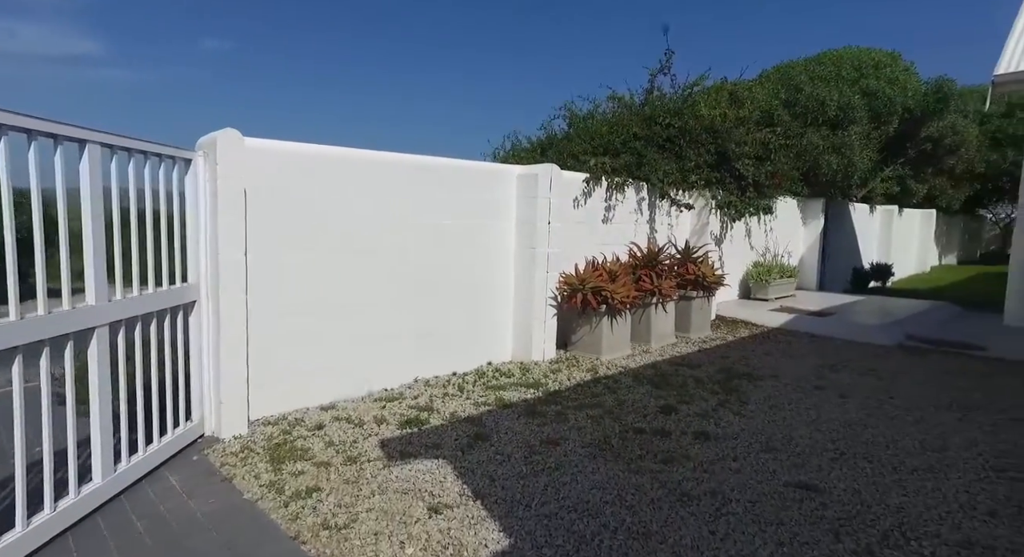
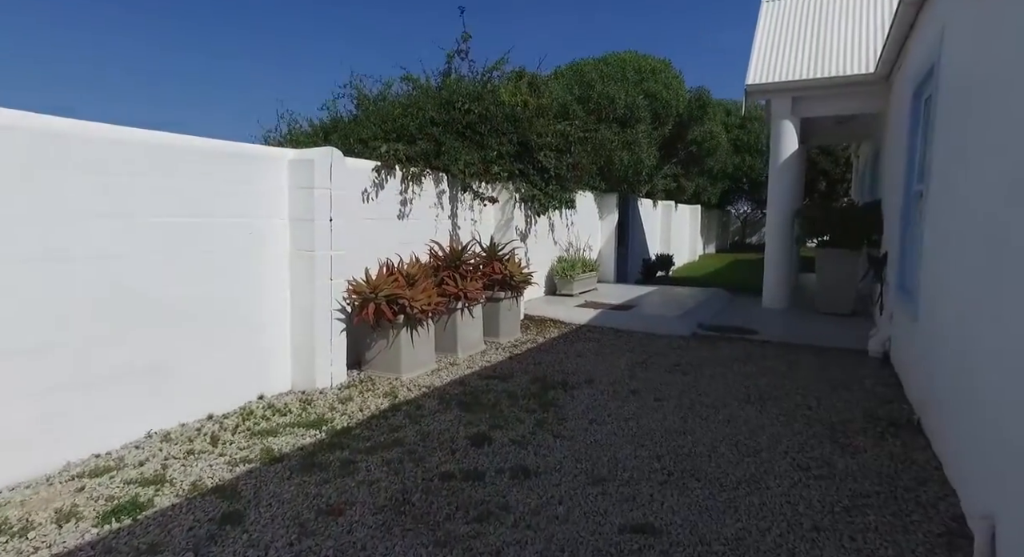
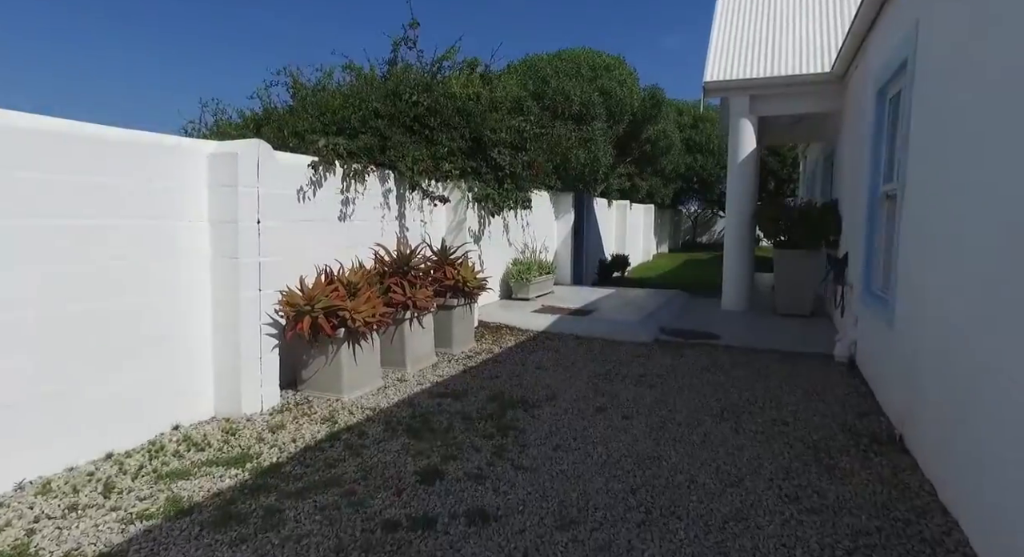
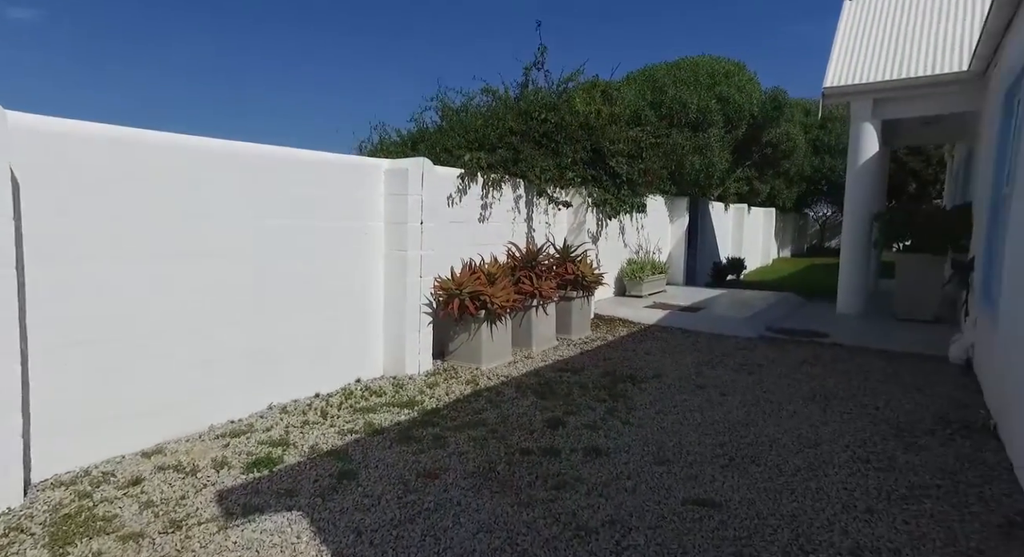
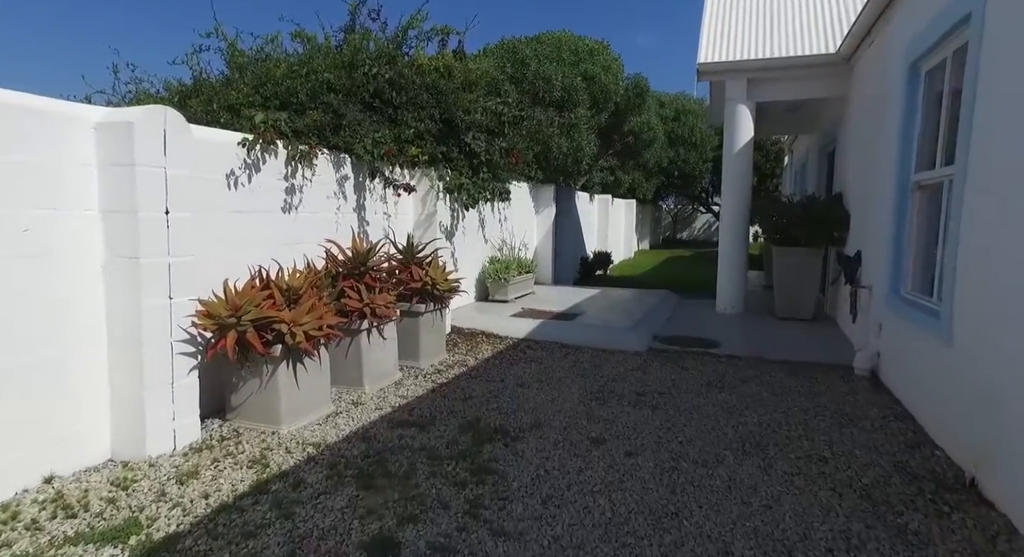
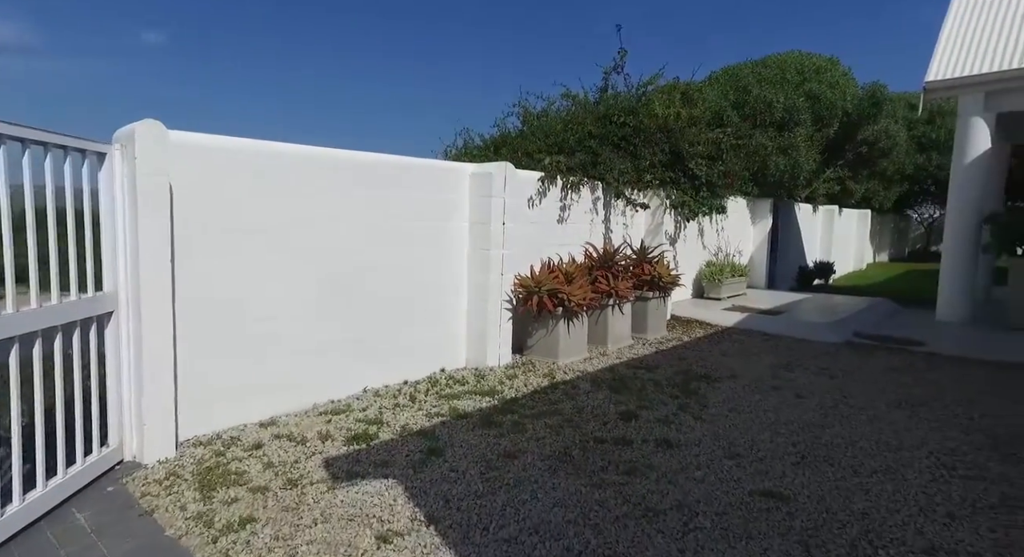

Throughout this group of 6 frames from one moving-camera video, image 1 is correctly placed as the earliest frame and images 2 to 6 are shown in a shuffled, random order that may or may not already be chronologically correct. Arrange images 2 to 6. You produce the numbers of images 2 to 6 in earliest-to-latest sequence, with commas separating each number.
6, 4, 2, 3, 5
